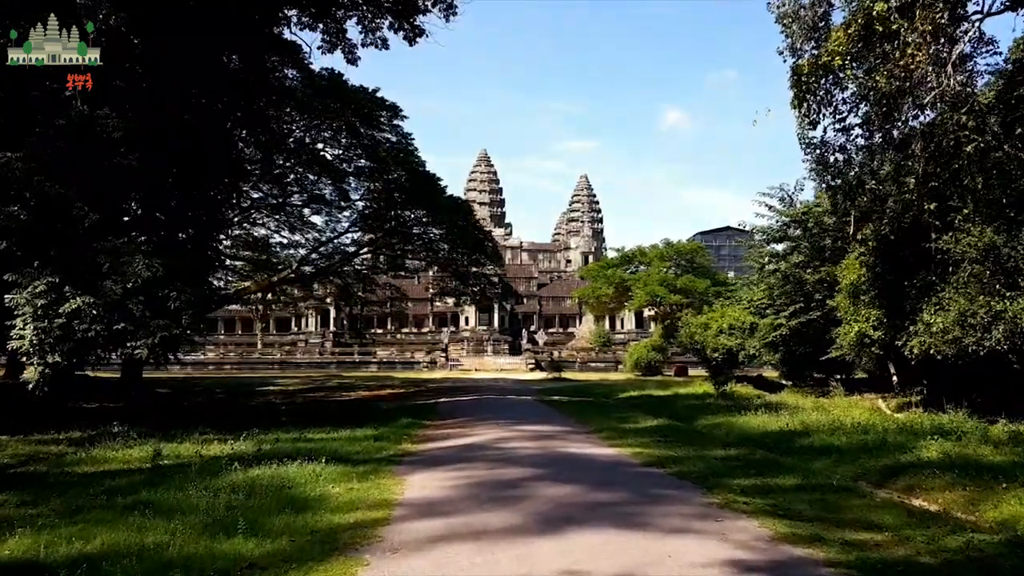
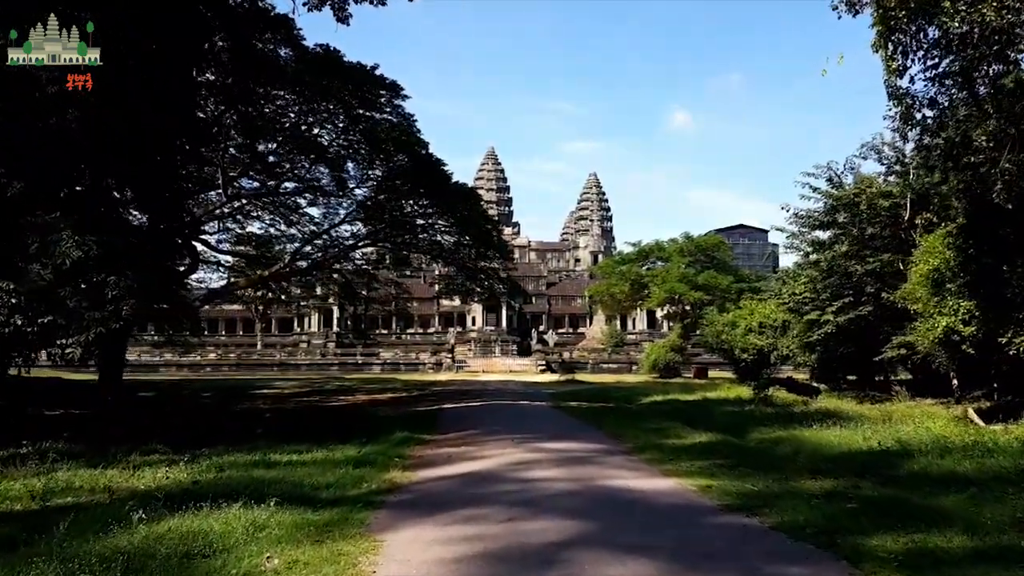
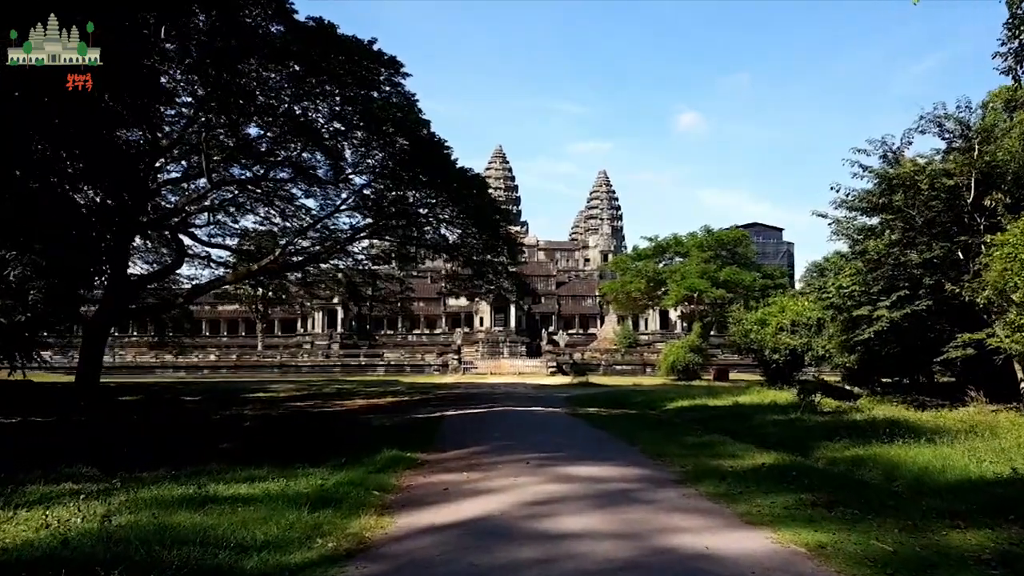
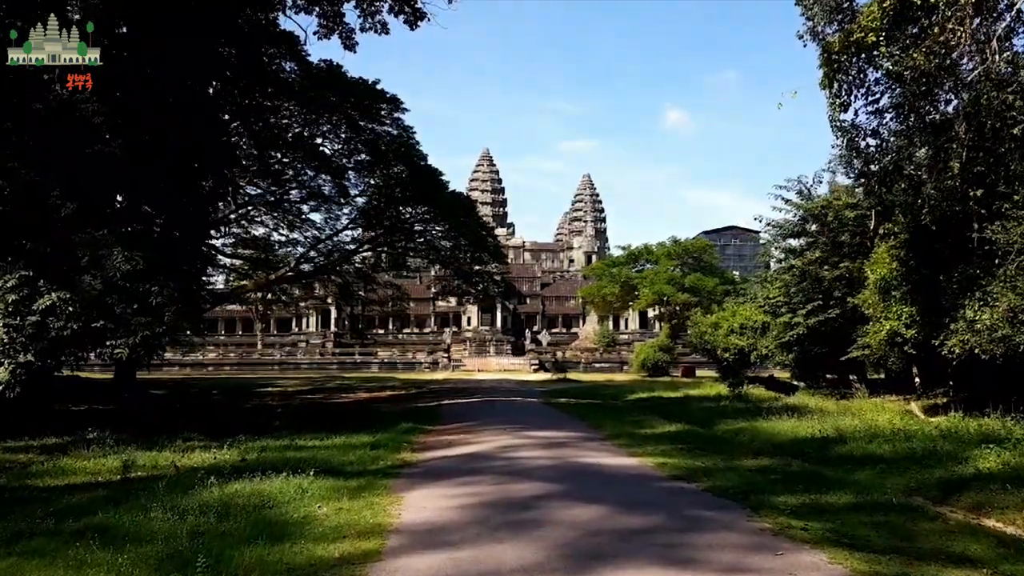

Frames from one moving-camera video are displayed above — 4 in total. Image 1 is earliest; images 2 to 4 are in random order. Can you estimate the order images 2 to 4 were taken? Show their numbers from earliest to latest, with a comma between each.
4, 2, 3
